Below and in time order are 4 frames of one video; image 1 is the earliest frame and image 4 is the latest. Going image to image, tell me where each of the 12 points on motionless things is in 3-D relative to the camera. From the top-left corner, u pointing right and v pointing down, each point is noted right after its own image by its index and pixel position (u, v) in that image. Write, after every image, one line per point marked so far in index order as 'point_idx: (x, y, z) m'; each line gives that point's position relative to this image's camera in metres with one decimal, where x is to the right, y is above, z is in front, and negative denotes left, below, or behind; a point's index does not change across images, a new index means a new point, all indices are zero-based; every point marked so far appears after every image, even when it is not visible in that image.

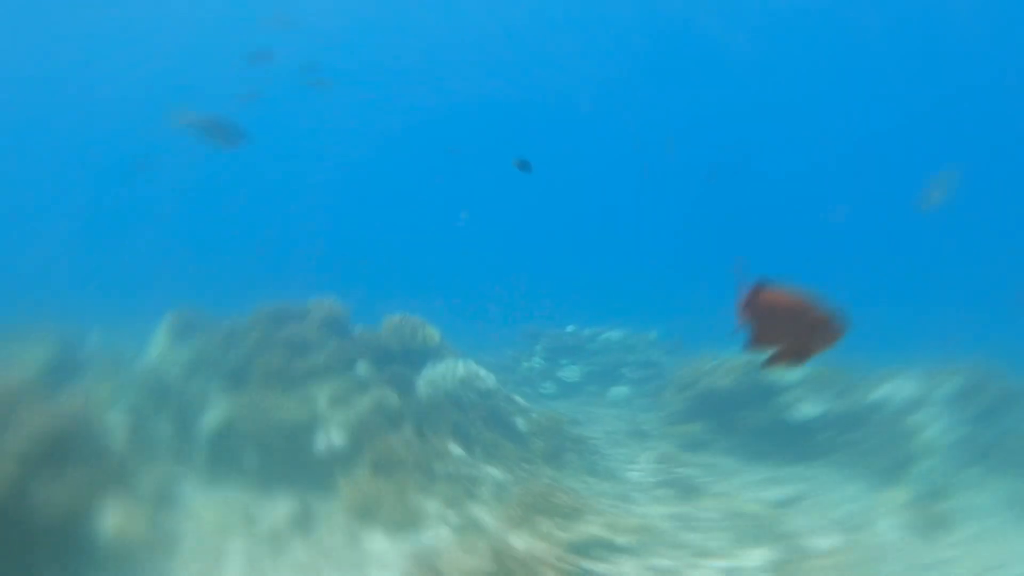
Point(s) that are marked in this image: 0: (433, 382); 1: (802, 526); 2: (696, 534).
0: (-1.4, -1.7, +10.3) m
1: (+4.1, -3.4, +8.1) m
2: (+2.4, -3.2, +7.4) m
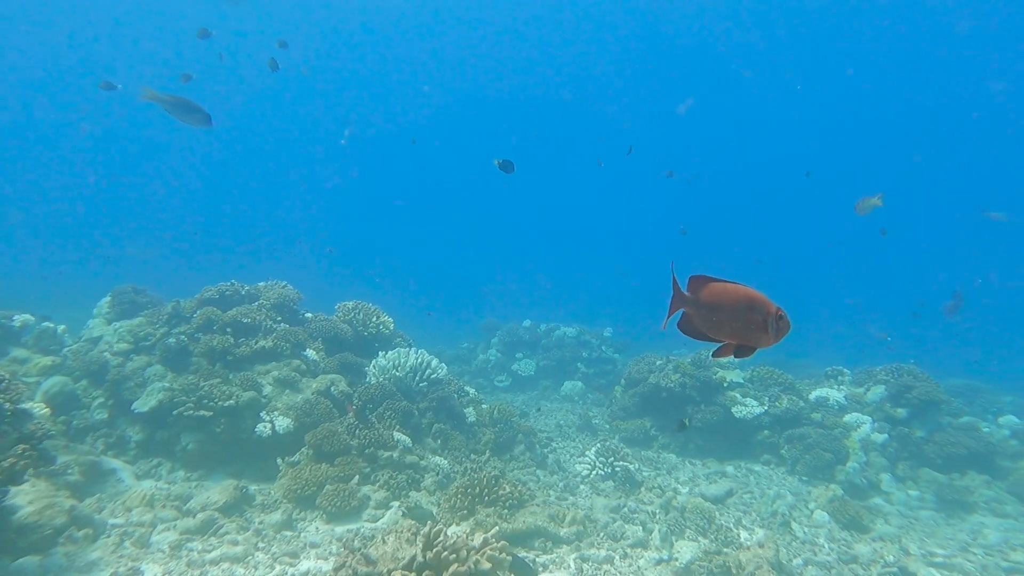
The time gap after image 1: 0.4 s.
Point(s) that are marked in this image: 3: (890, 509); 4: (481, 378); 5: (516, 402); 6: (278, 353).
0: (-2.3, -1.4, +10.3) m
1: (+3.2, -3.4, +8.4) m
2: (+1.6, -3.2, +7.6) m
3: (+6.5, -3.8, +9.8) m
4: (-1.1, -3.1, +19.8) m
5: (+0.1, -3.4, +17.0) m
6: (-3.8, -1.1, +9.3) m
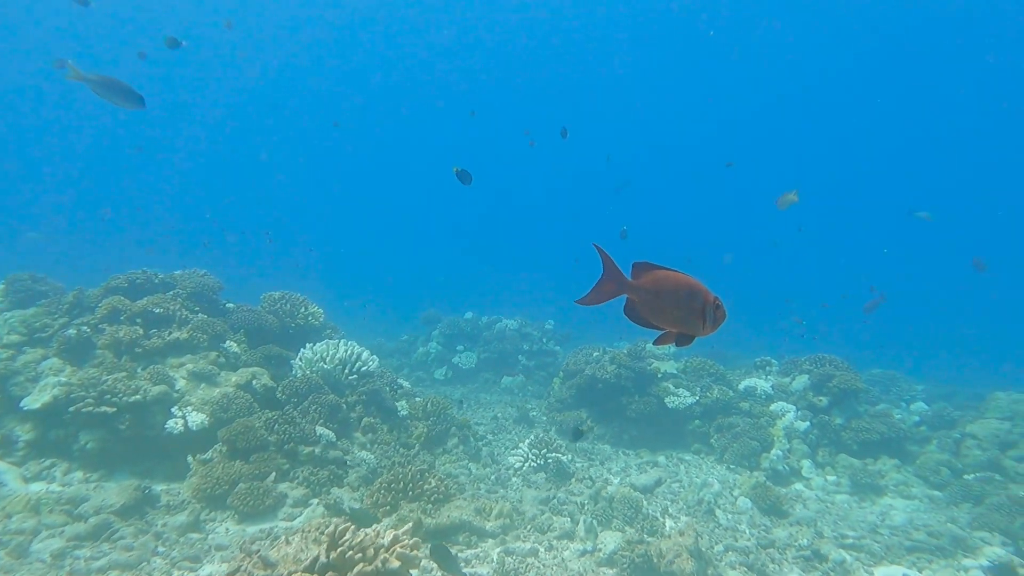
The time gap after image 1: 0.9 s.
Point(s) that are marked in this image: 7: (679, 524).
0: (-3.5, -1.3, +9.9) m
1: (+2.2, -3.3, +8.6) m
2: (+0.7, -3.0, +7.6) m
3: (+5.3, -3.7, +10.2) m
4: (-3.1, -2.8, +19.5) m
5: (-1.7, -3.1, +16.8) m
6: (-4.8, -0.9, +8.7) m
7: (+2.2, -3.2, +7.7) m
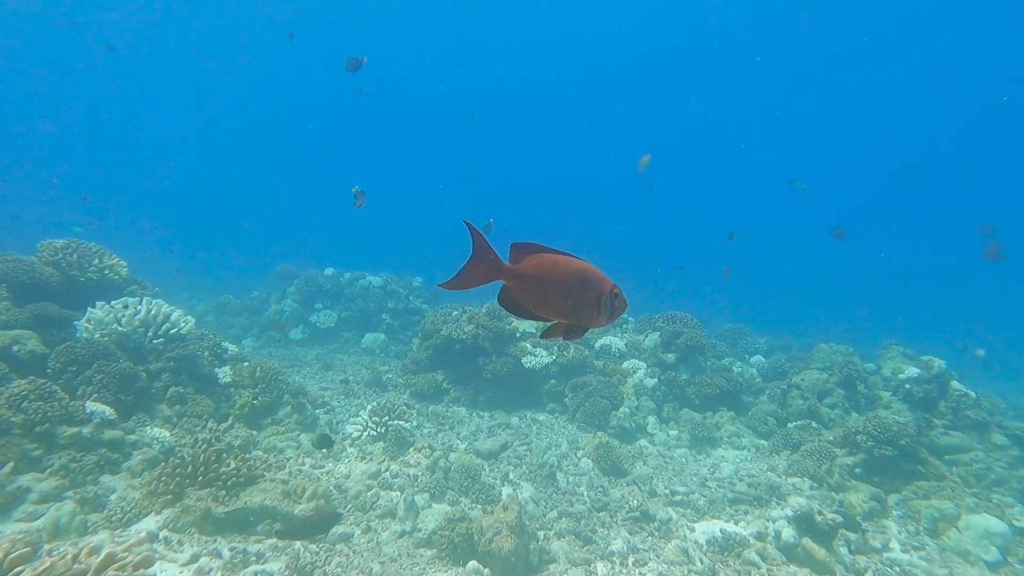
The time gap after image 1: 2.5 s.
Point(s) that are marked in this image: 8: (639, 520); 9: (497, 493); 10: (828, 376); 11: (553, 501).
0: (-5.9, -0.5, +8.3) m
1: (-0.2, -2.7, +8.3) m
2: (-1.5, -2.5, +7.0) m
3: (+2.5, -3.0, +10.5) m
4: (-7.5, -1.4, +17.9) m
5: (-5.5, -1.9, +15.6) m
6: (-7.0, -0.2, +6.9) m
7: (0.0, -2.6, +7.4) m
8: (+1.6, -2.9, +7.2) m
9: (-0.2, -2.7, +7.5) m
10: (+7.3, -2.0, +13.3) m
11: (+0.5, -2.8, +7.7) m
